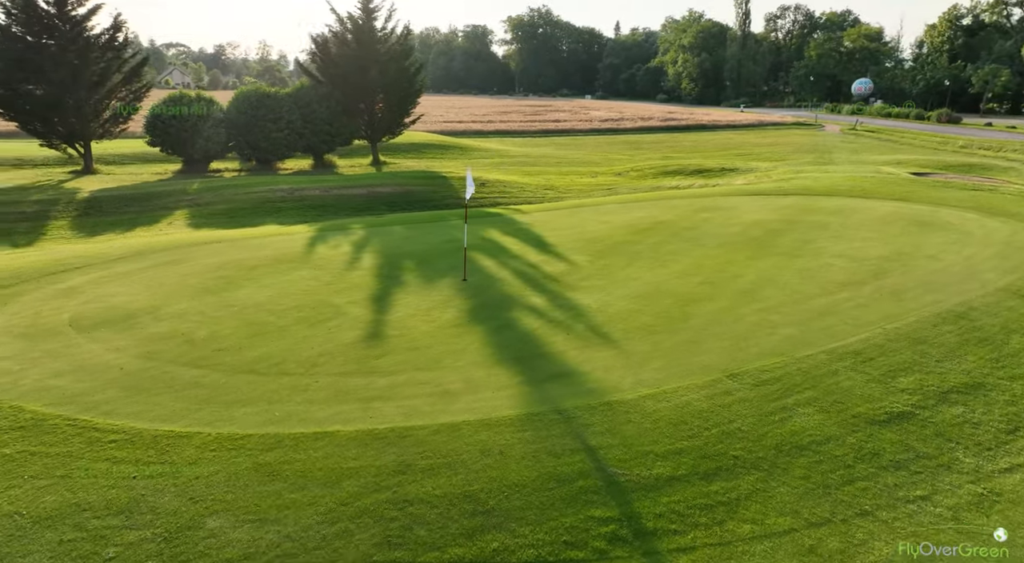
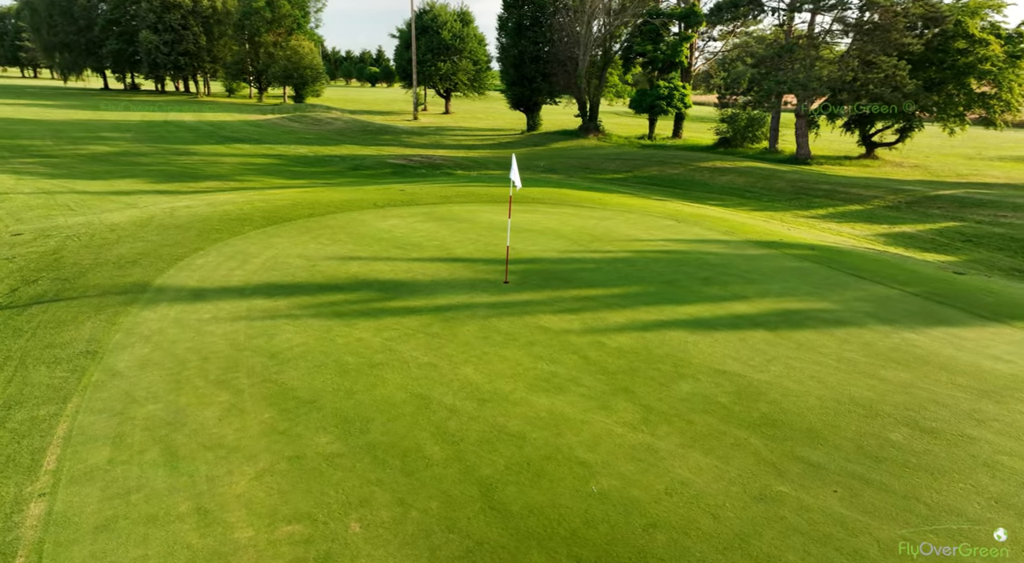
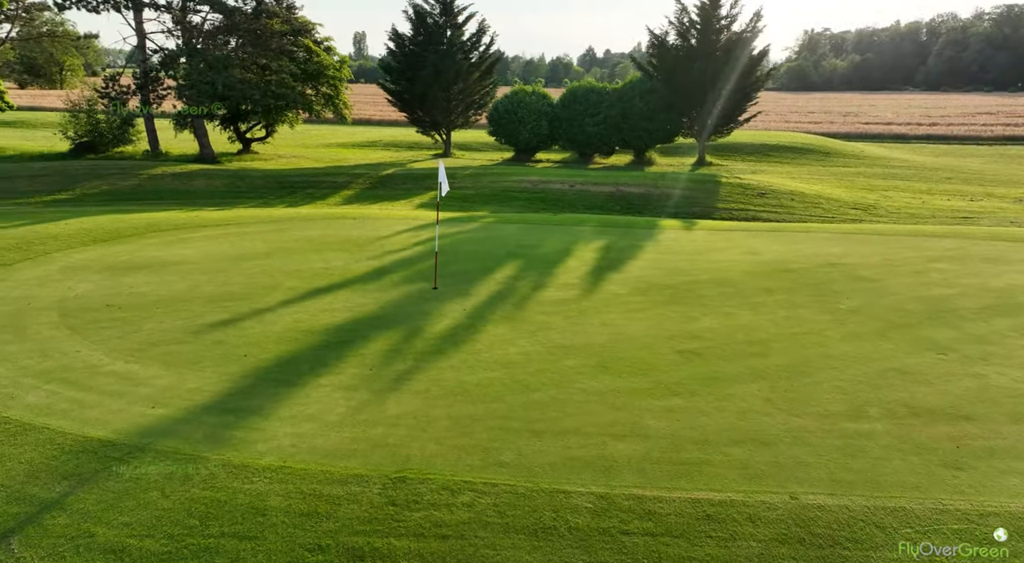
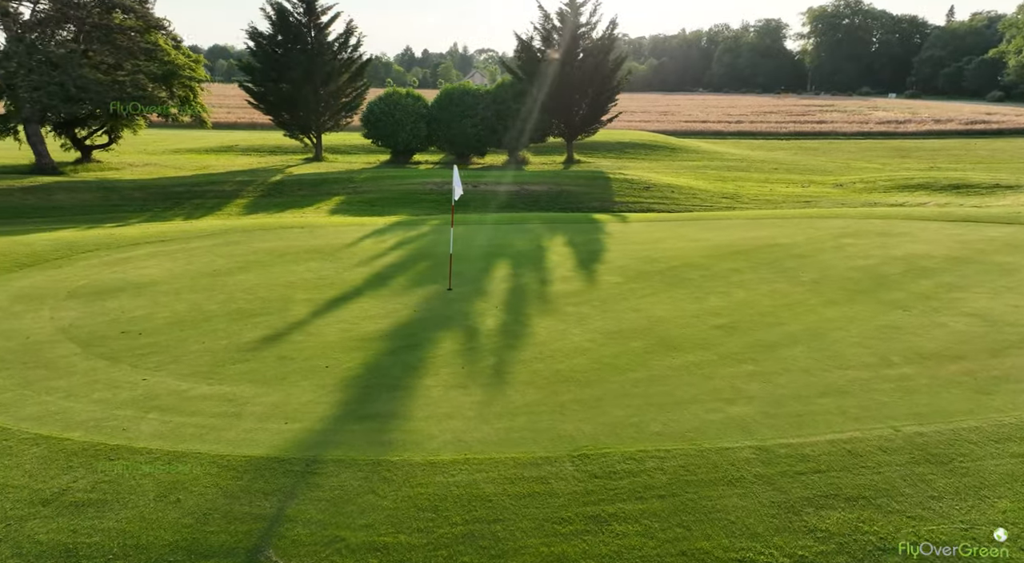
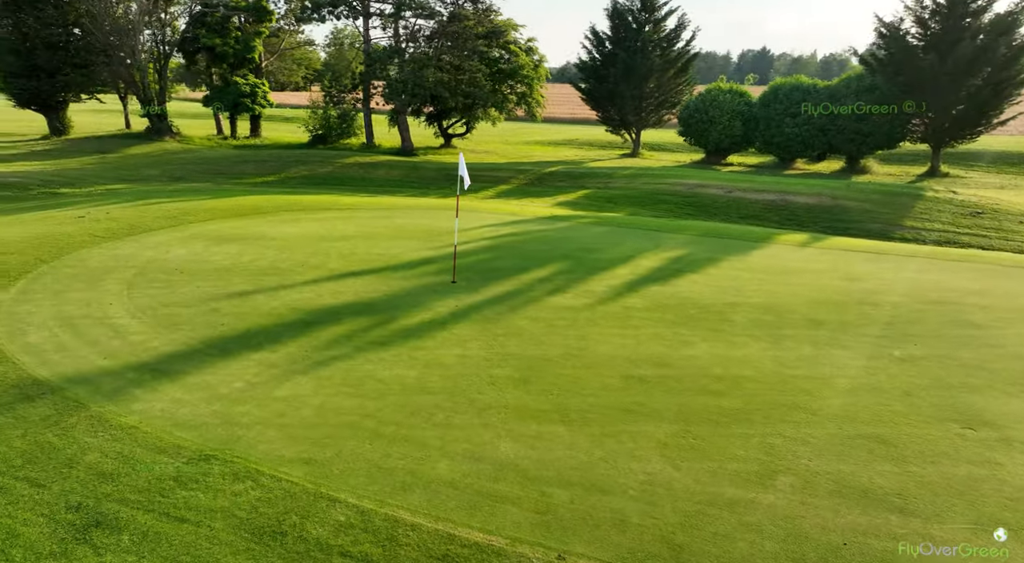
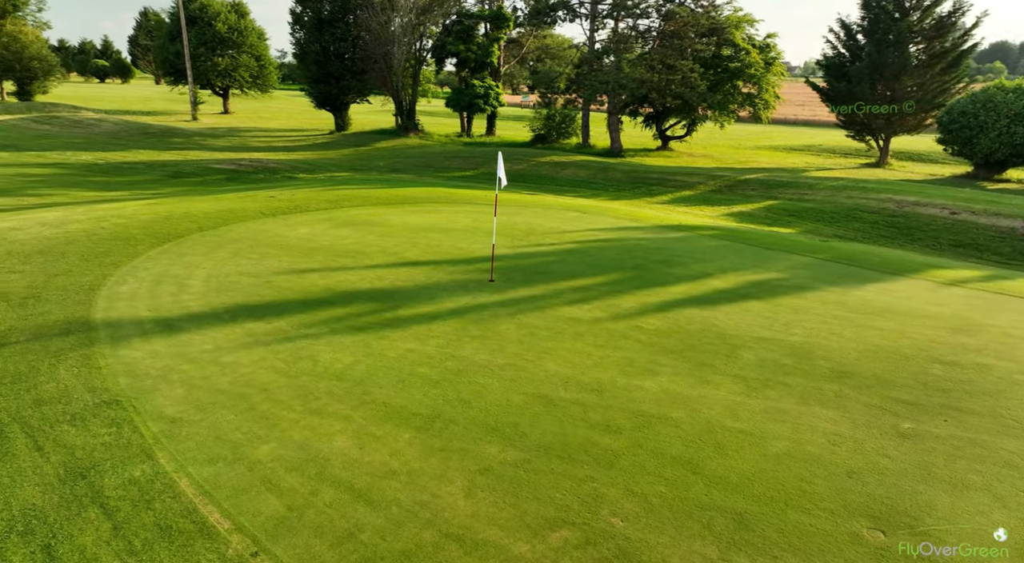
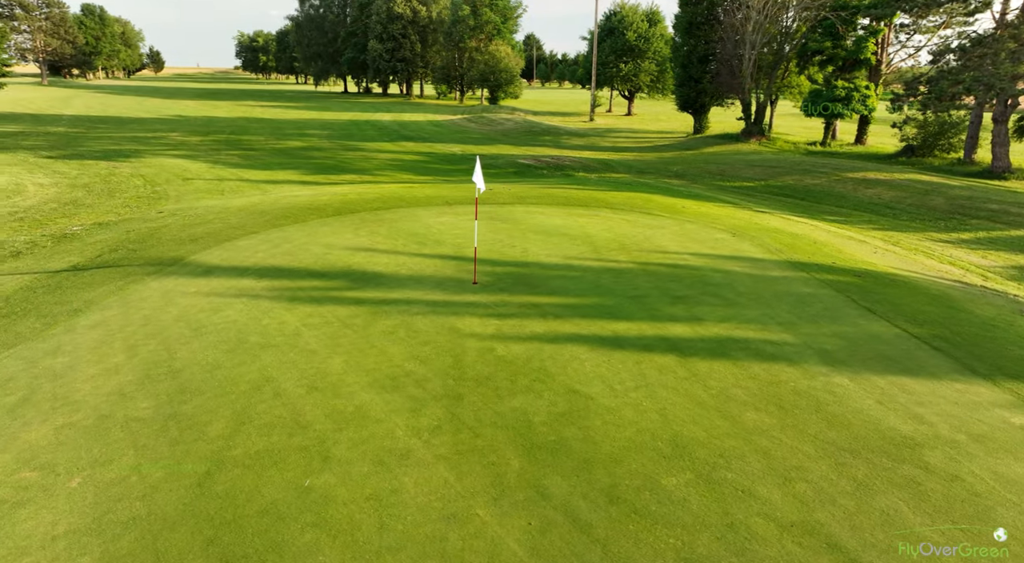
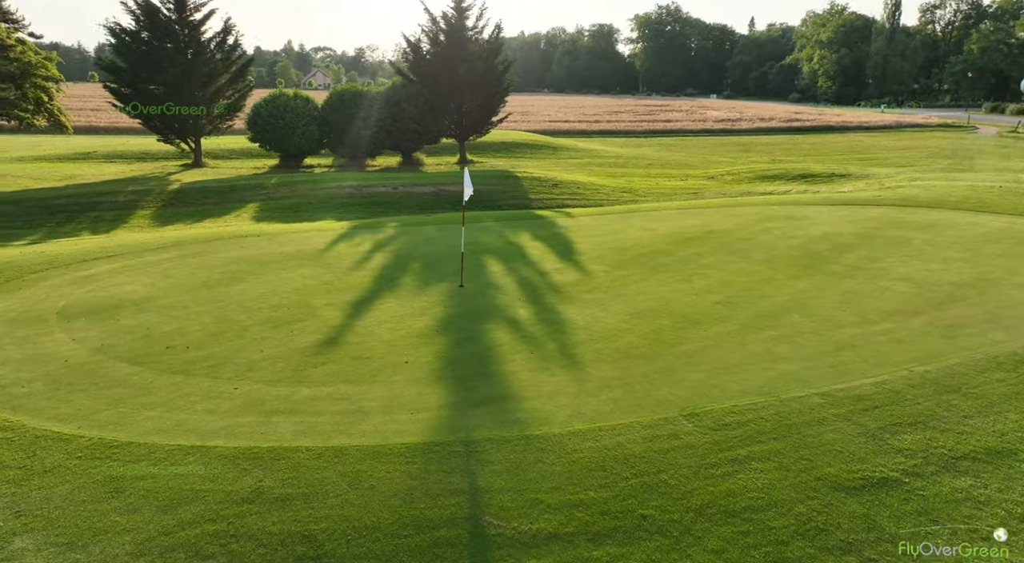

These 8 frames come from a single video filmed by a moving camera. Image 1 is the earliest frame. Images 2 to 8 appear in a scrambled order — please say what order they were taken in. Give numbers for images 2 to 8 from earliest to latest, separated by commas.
8, 4, 3, 5, 6, 2, 7
